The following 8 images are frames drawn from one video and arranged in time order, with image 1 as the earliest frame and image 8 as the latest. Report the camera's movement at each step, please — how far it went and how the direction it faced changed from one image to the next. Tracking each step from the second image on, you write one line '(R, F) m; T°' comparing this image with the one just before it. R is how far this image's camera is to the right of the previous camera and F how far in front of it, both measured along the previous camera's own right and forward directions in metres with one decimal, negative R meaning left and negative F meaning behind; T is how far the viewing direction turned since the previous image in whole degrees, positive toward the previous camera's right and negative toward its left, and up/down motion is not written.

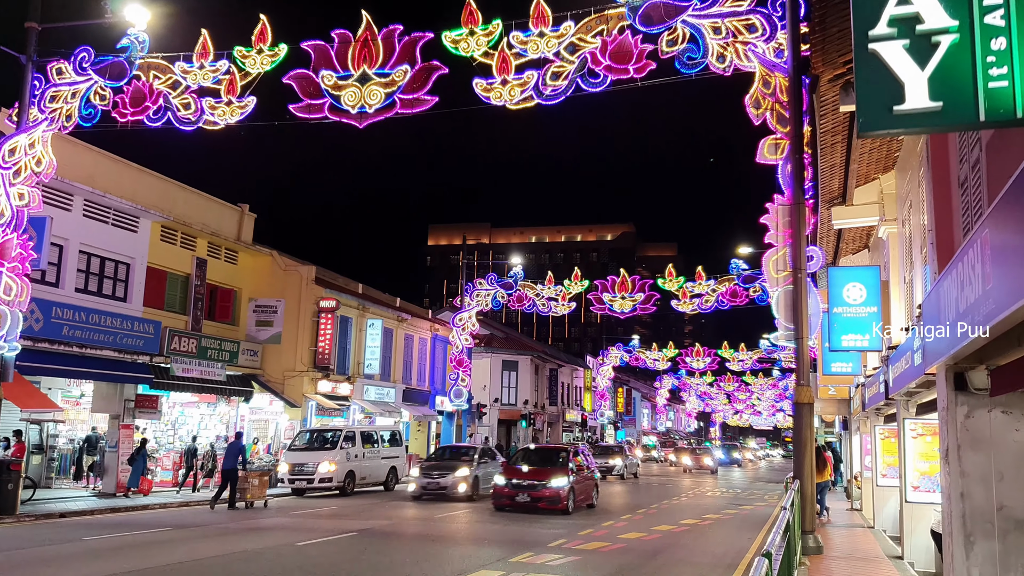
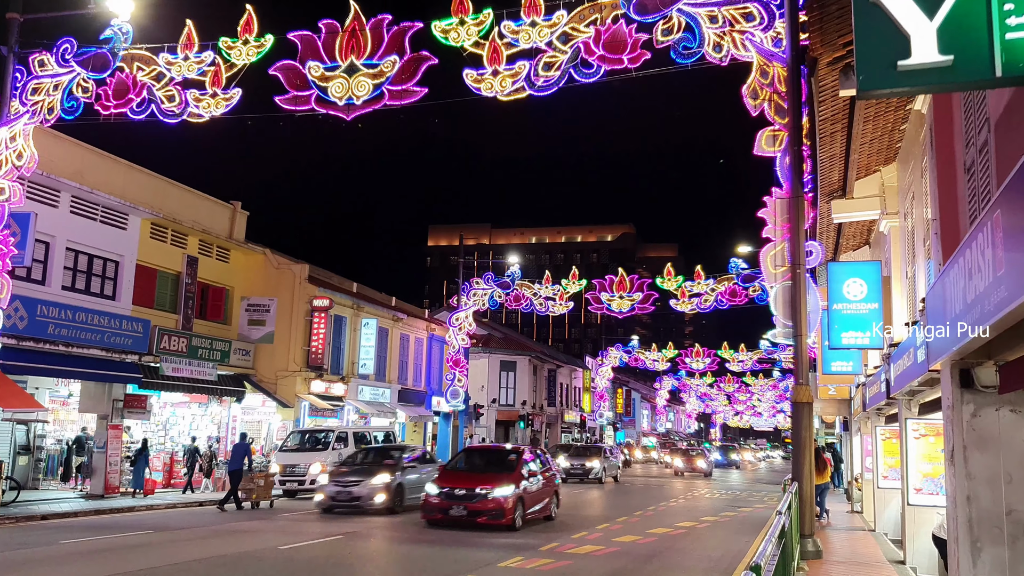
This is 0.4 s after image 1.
(+0.2, +0.4) m; 0°
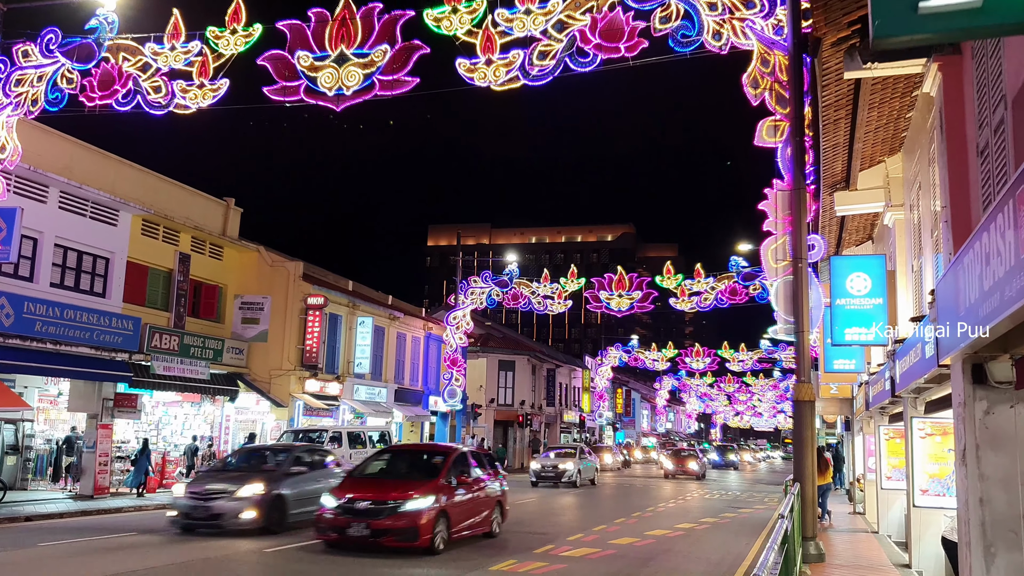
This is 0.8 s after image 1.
(+0.1, +0.4) m; 0°
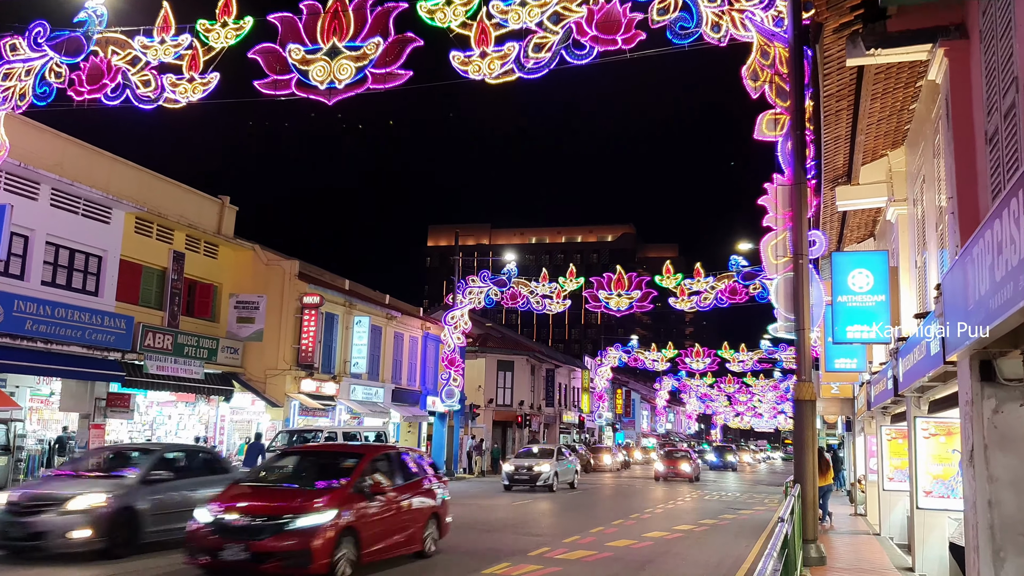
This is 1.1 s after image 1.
(+0.1, +0.3) m; 0°
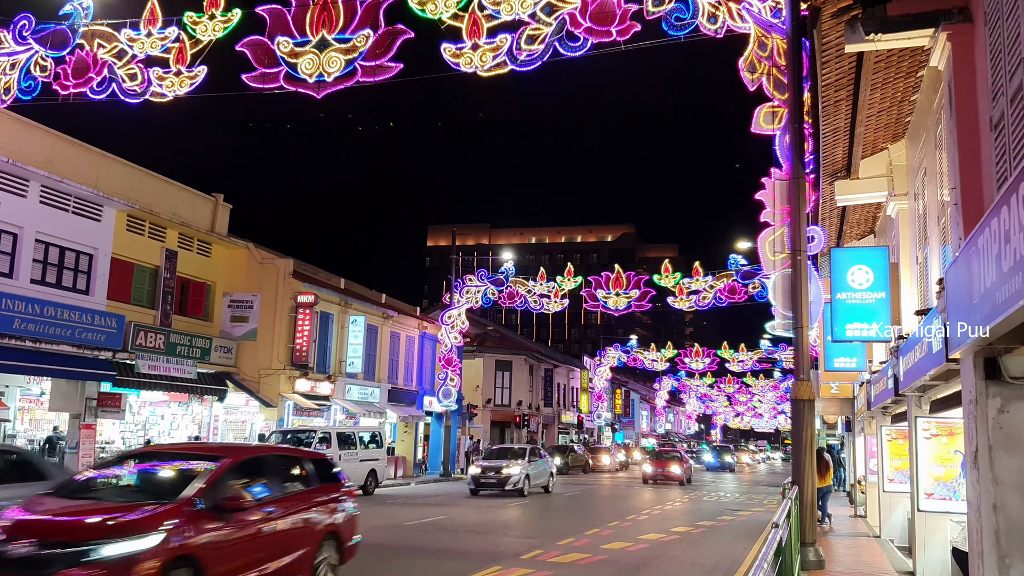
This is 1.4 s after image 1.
(+0.1, +0.3) m; 0°
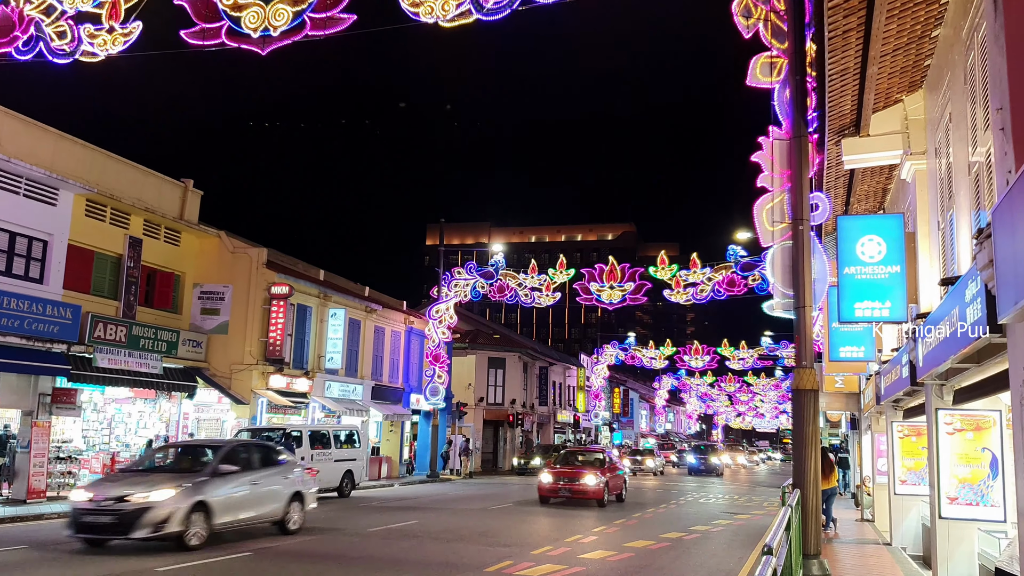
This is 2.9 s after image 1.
(+0.5, +1.5) m; 0°
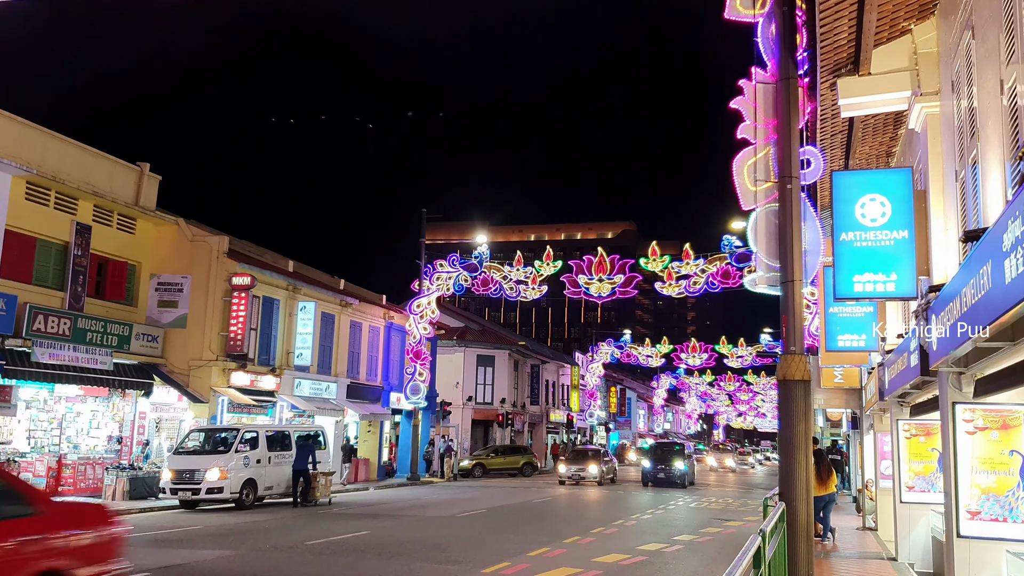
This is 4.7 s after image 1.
(+0.7, +1.7) m; 0°
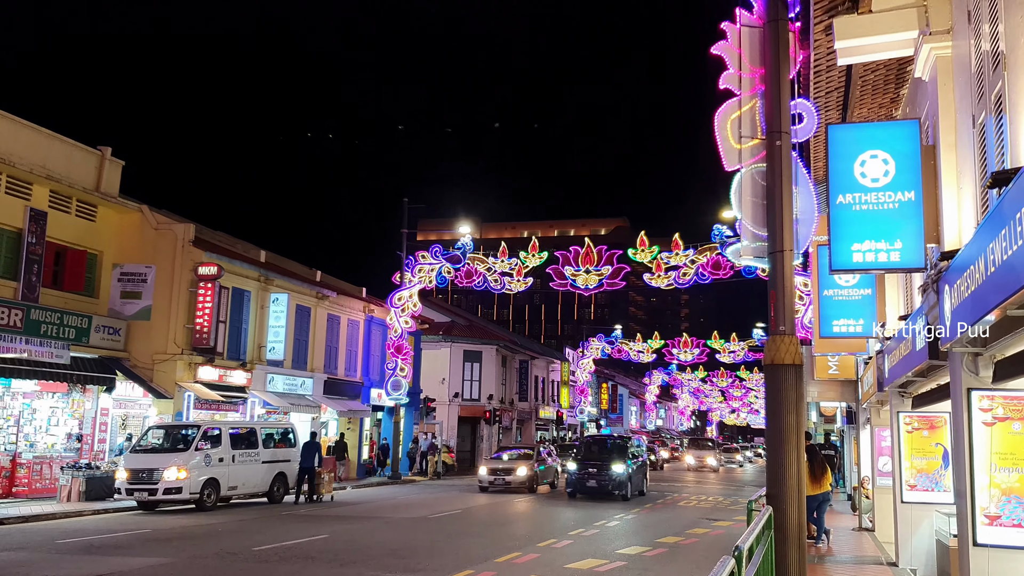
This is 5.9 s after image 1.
(+0.4, +1.1) m; 0°
